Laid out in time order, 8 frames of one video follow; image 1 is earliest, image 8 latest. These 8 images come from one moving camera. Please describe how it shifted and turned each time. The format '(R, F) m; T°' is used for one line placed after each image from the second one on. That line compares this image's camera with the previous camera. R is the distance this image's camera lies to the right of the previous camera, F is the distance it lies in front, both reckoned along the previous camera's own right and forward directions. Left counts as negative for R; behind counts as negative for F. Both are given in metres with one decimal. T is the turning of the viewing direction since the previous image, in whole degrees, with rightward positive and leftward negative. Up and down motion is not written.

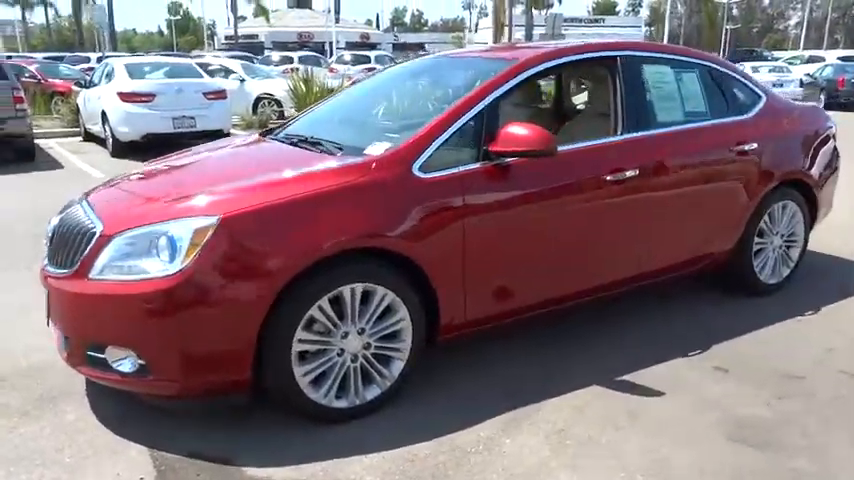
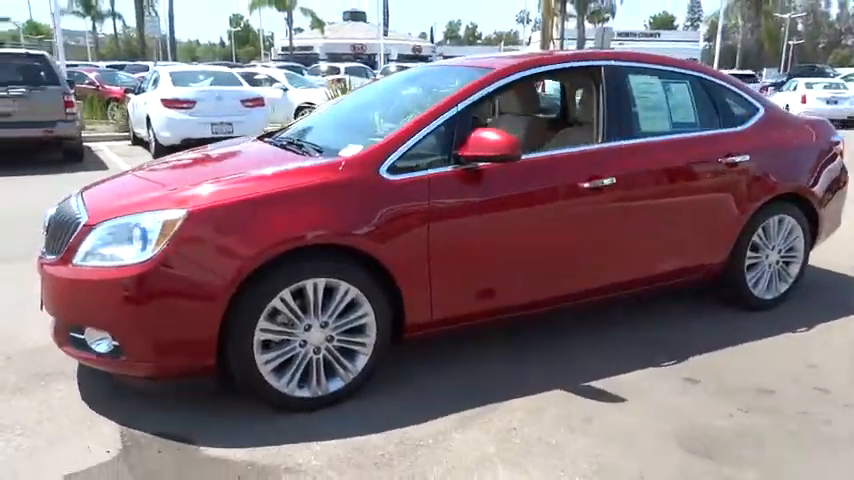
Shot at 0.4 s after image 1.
(+0.5, -0.1) m; -4°
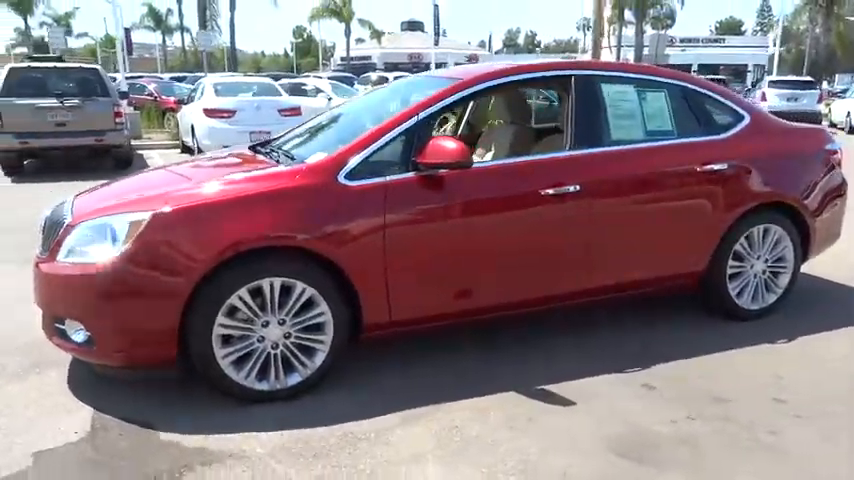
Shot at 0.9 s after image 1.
(+0.6, -0.1) m; -5°
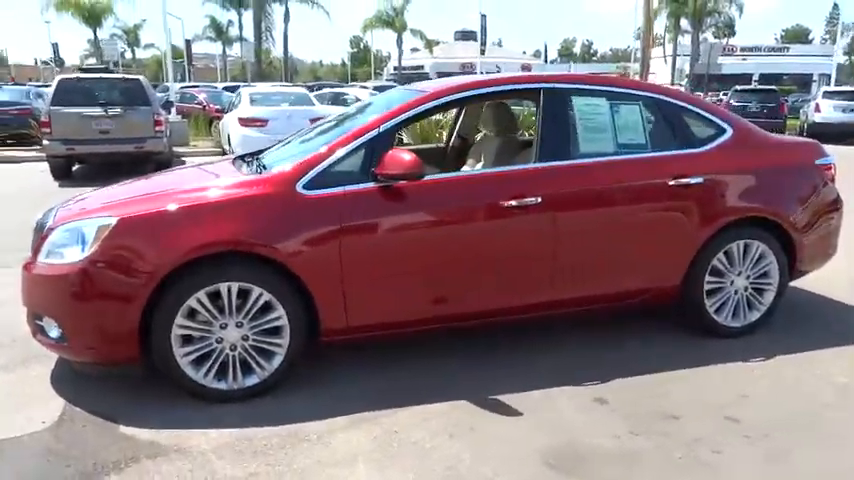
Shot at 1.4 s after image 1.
(+0.6, -0.1) m; -4°
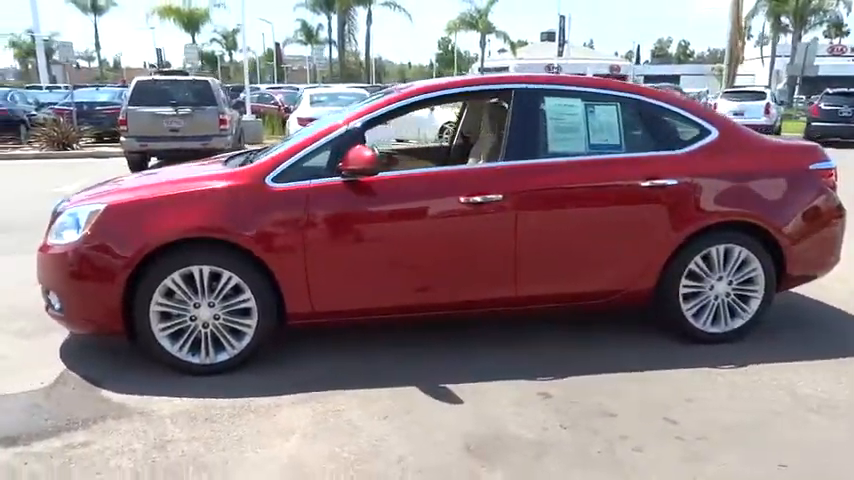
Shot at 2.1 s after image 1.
(+0.8, -0.1) m; -7°
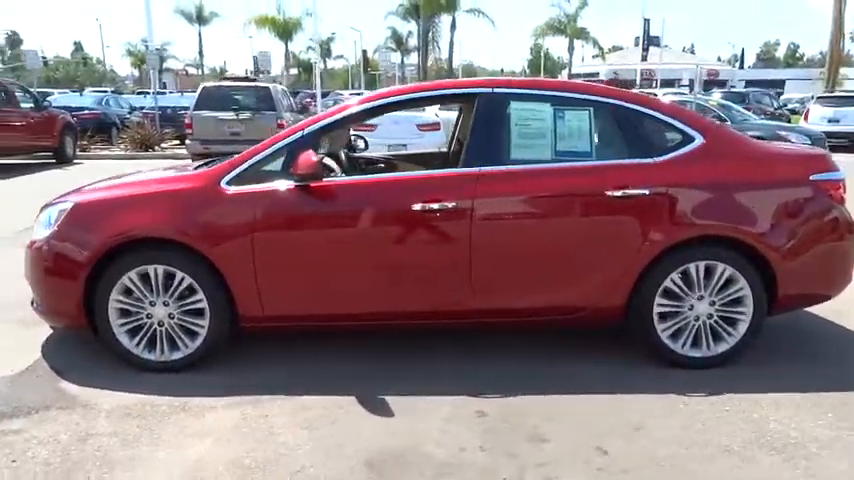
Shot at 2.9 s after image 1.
(+0.9, +0.2) m; -8°
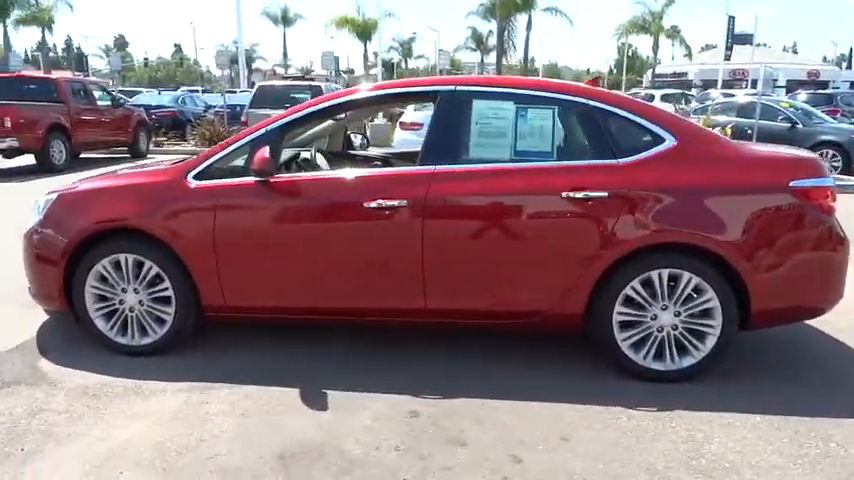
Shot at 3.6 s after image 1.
(+0.8, +0.1) m; -7°
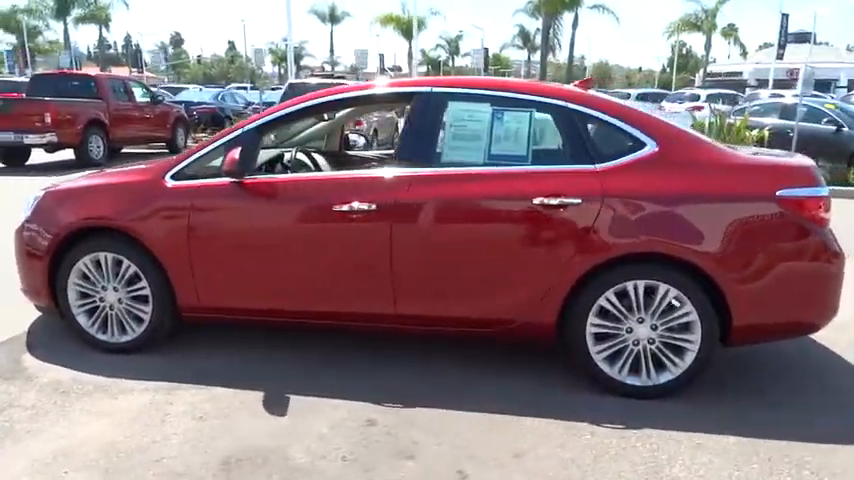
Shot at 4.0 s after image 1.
(+0.5, +0.1) m; -4°
